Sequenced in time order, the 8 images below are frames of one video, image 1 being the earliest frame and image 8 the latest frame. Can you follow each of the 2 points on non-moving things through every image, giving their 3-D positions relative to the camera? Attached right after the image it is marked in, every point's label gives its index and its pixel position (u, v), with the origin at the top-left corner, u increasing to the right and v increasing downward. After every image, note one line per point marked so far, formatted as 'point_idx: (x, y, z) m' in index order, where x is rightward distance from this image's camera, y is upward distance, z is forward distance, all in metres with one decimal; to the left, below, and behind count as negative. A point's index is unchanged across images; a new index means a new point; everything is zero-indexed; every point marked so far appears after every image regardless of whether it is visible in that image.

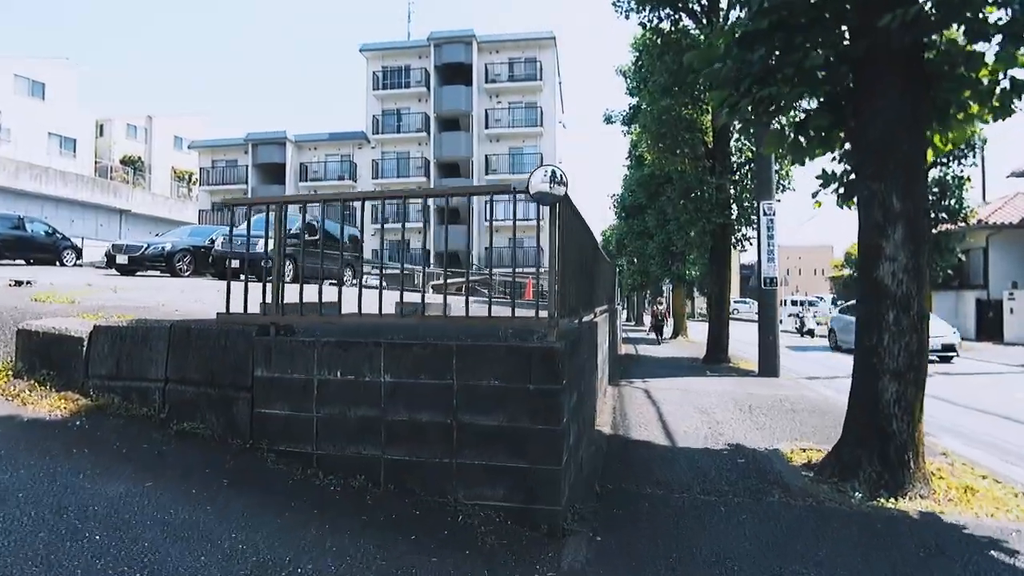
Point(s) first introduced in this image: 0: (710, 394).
0: (+2.7, -1.4, +9.3) m
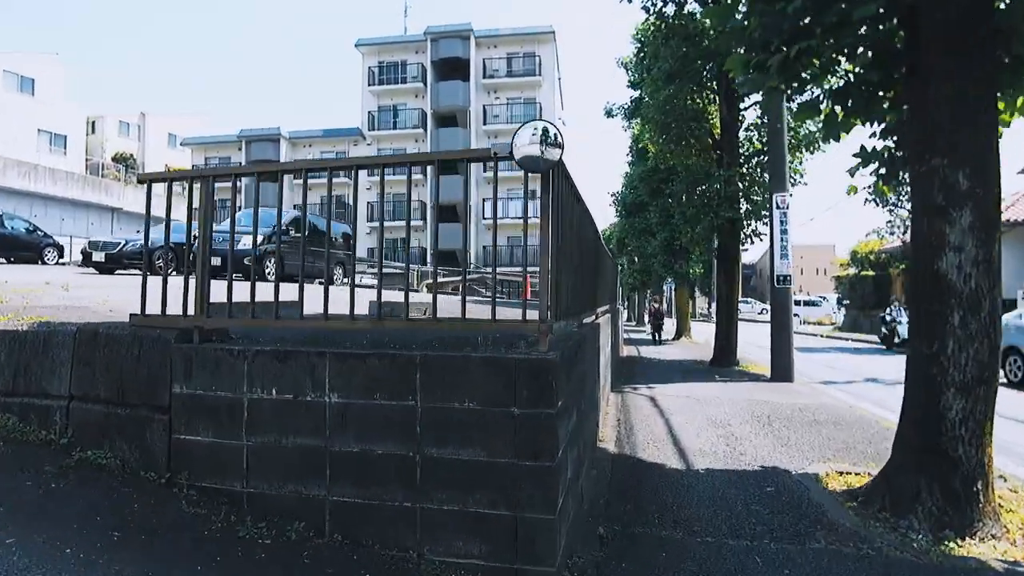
0: (+2.6, -1.4, +8.5) m
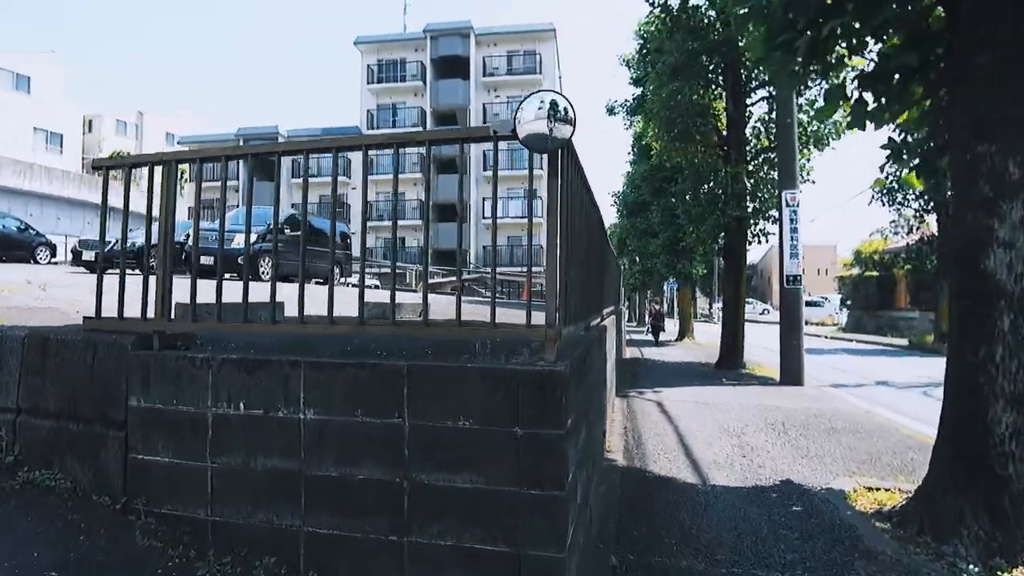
0: (+2.6, -1.4, +8.1) m
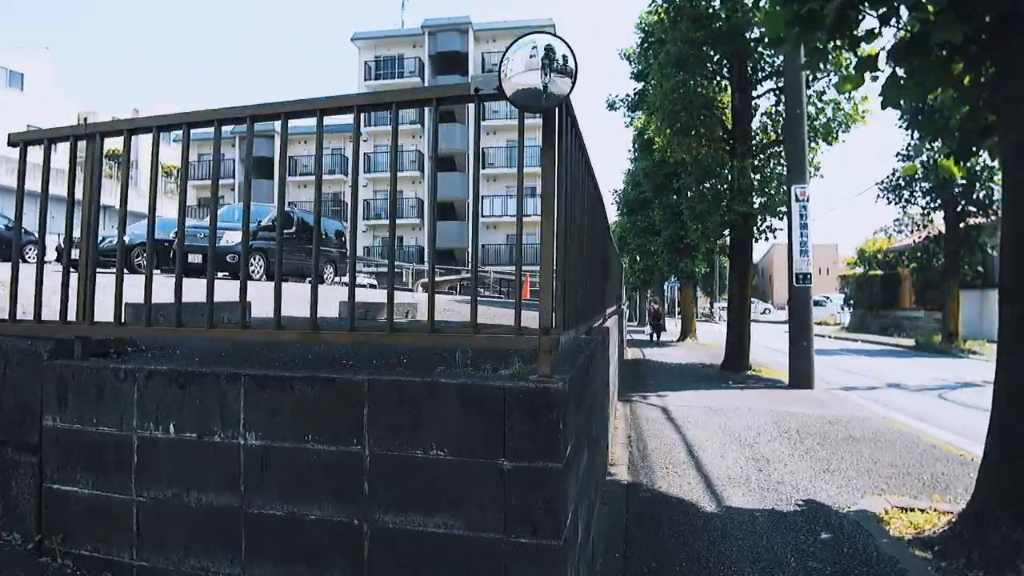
0: (+2.5, -1.4, +7.6) m
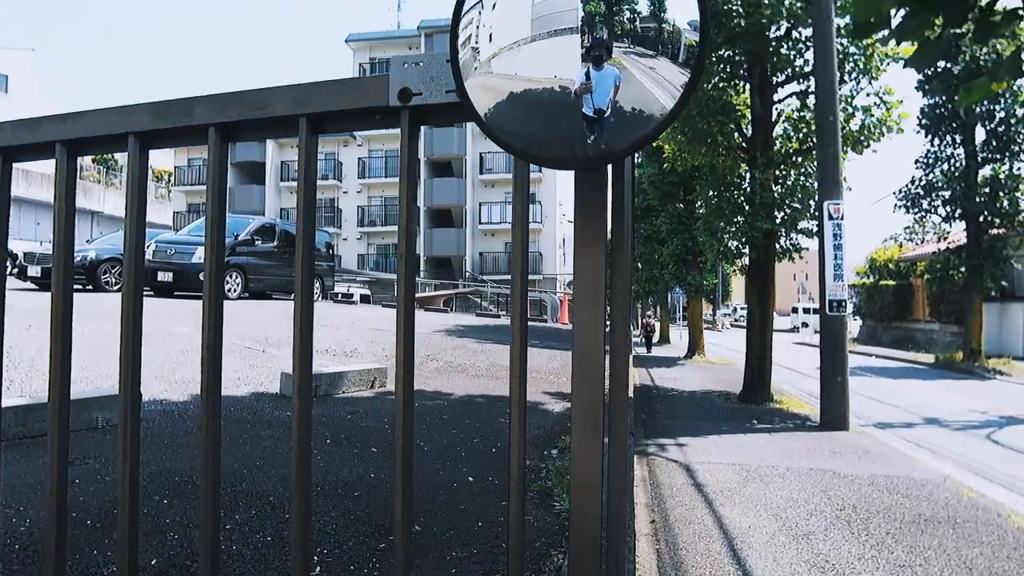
0: (+2.5, -1.7, +6.5) m
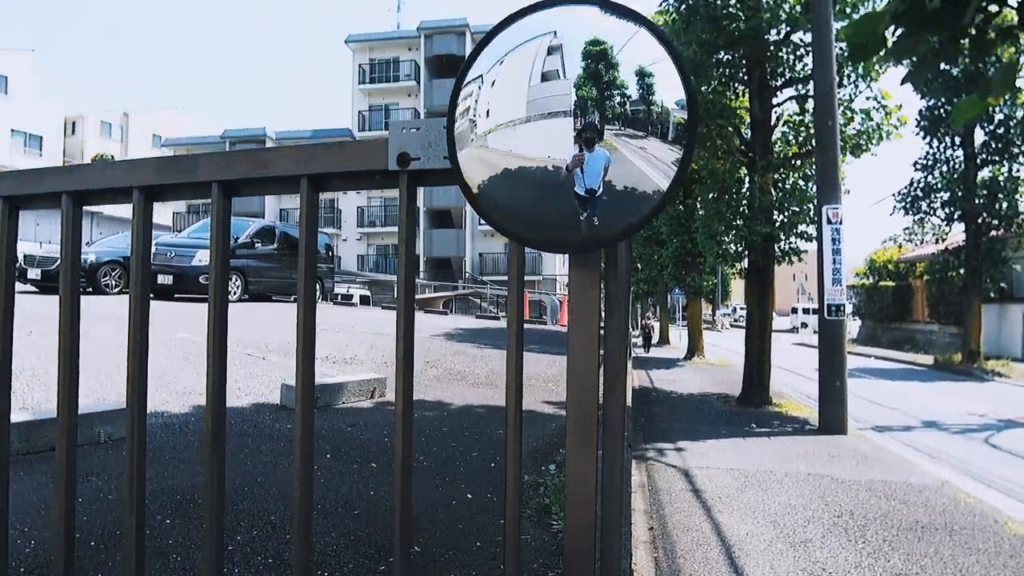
0: (+2.5, -1.8, +6.5) m
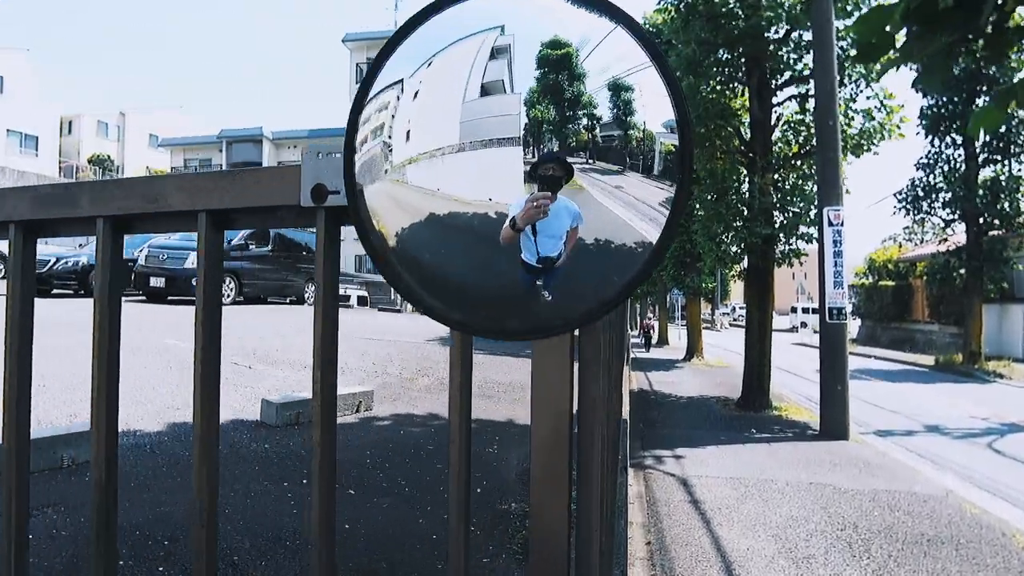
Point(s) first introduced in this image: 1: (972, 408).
0: (+2.5, -1.9, +6.4) m
1: (+8.6, -2.3, +12.9) m
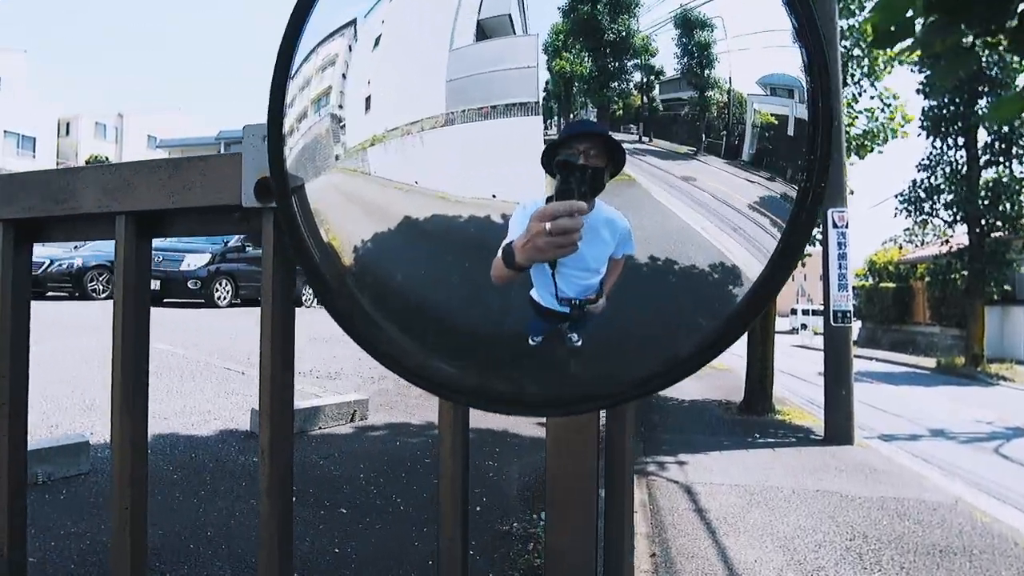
0: (+2.5, -1.9, +6.2) m
1: (+8.6, -2.3, +12.7) m
